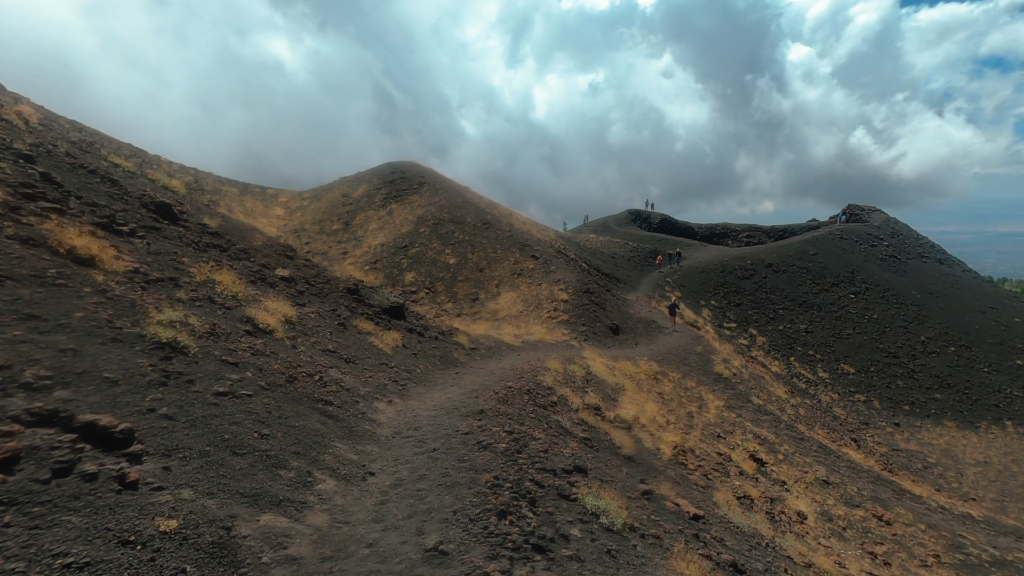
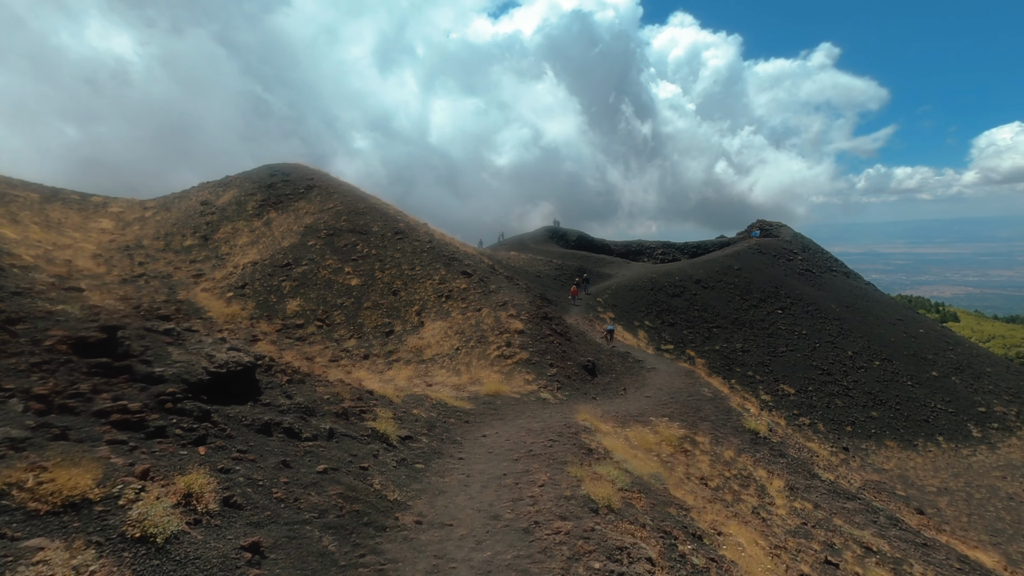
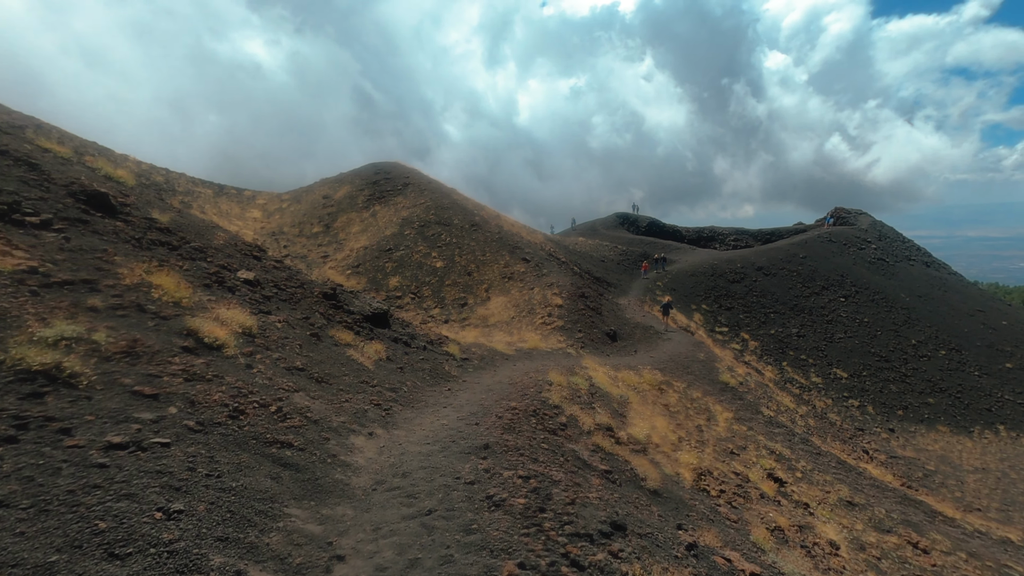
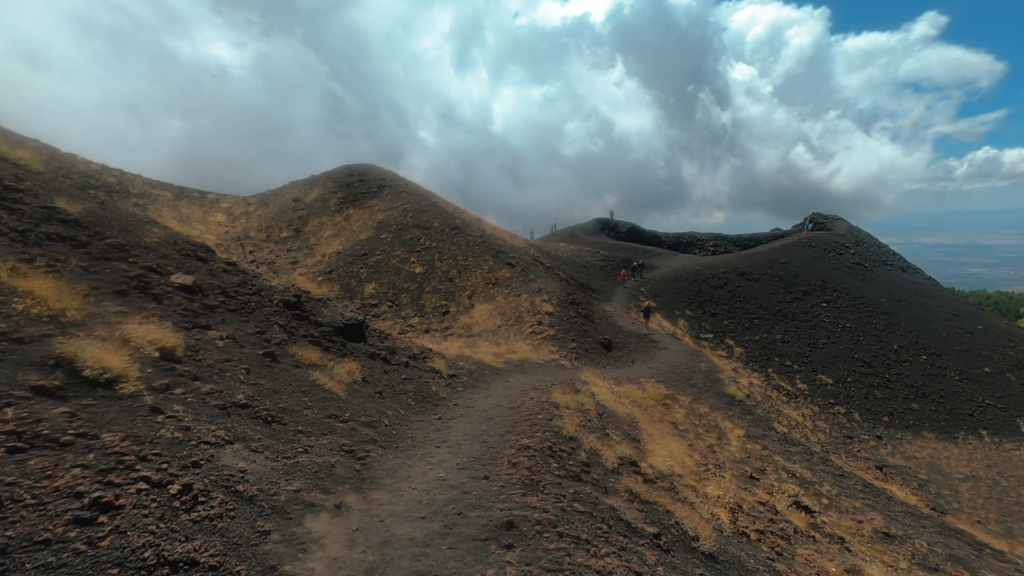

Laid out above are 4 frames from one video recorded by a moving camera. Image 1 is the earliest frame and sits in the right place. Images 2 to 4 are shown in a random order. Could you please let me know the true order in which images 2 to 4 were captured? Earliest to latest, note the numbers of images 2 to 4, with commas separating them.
3, 4, 2
